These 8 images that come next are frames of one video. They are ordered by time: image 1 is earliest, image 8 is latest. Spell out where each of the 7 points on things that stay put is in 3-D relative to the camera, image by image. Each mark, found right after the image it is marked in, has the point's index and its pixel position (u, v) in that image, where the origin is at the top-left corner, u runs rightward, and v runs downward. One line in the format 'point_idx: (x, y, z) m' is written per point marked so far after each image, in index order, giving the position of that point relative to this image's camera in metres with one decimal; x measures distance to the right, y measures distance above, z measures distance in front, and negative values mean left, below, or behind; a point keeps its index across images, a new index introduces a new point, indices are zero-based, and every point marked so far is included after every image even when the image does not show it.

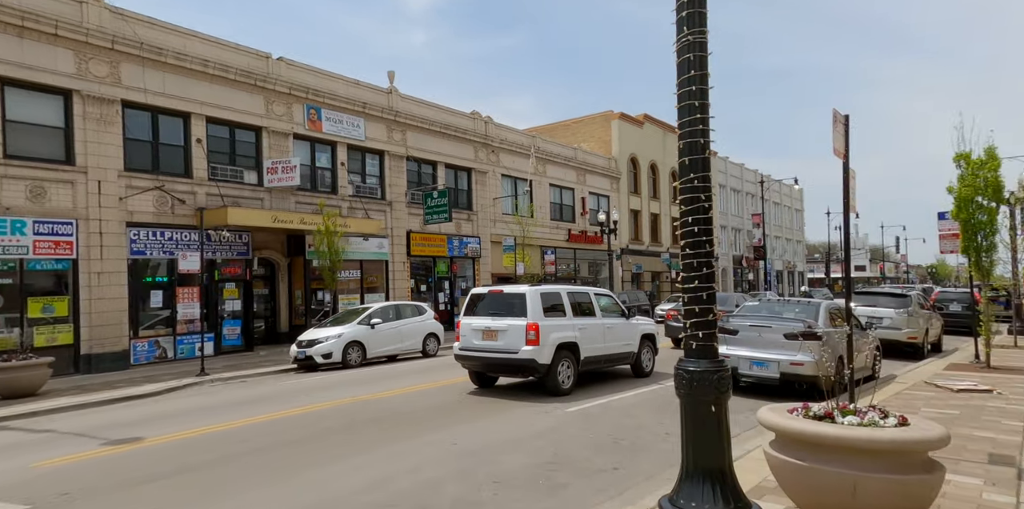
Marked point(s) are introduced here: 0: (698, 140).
0: (+1.1, +0.7, +3.2) m
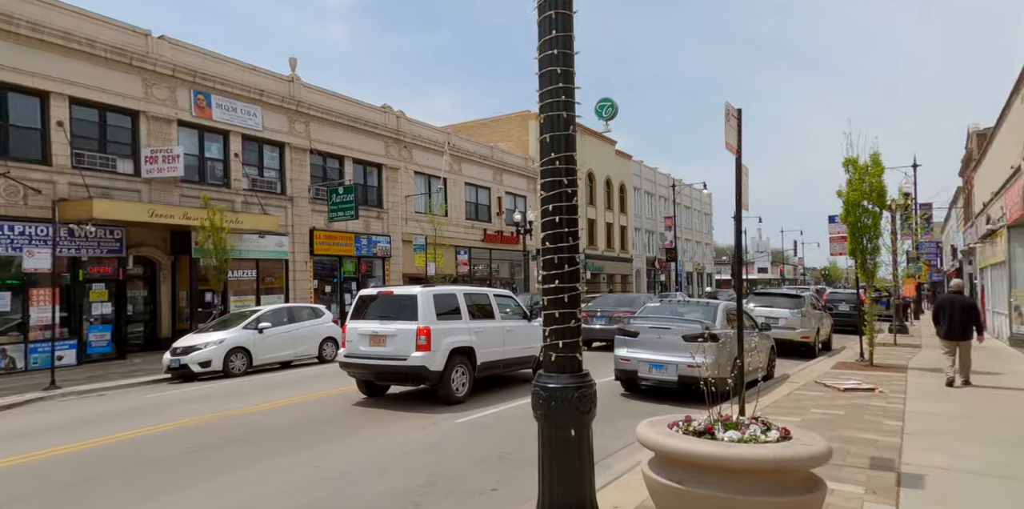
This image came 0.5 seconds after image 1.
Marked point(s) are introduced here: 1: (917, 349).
0: (+0.2, +0.7, +2.7) m
1: (+12.9, -2.9, +16.6) m
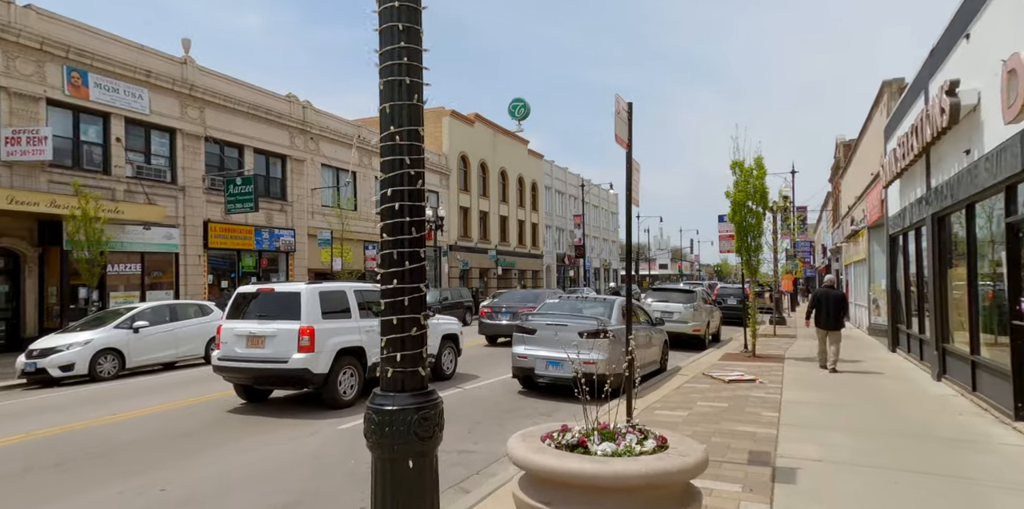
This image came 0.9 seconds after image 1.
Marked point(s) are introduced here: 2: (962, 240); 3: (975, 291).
0: (-0.5, +0.8, +2.2) m
1: (+9.7, -2.9, +18.0) m
2: (+7.5, +0.1, +8.7) m
3: (+7.4, -0.6, +8.3) m
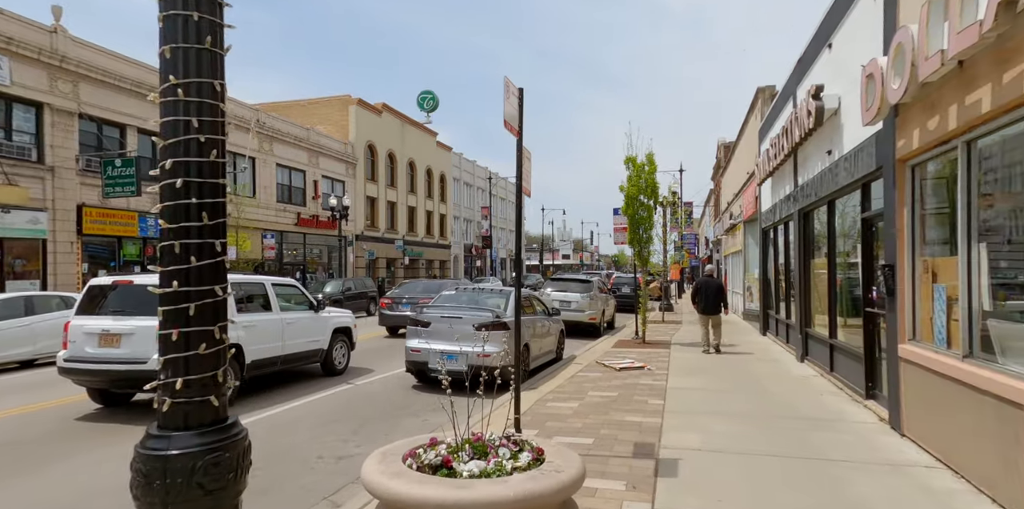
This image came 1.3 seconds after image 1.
0: (-1.0, +0.8, +1.7) m
1: (+6.2, -2.5, +19.1) m
2: (+5.6, +0.2, +9.4) m
3: (+5.6, -0.5, +9.1) m
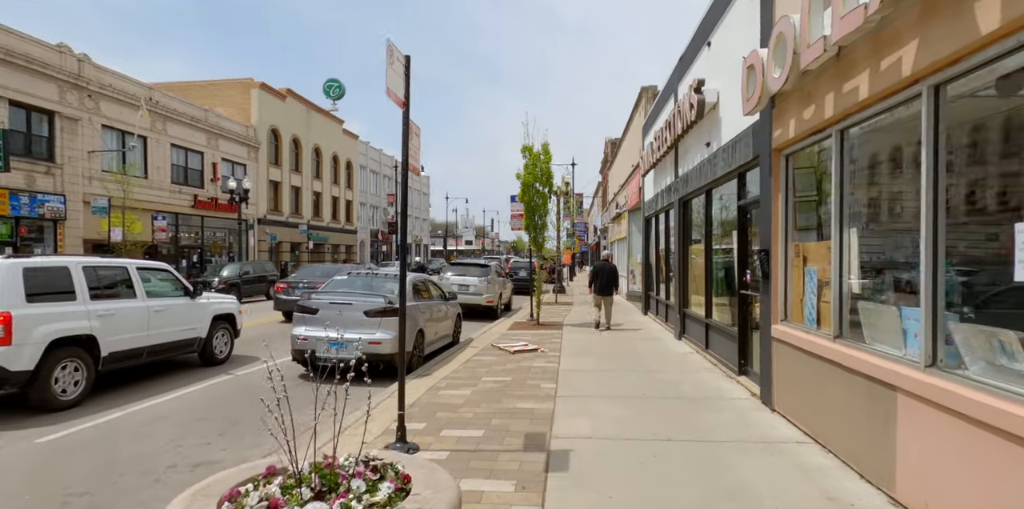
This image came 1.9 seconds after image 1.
0: (-1.4, +0.8, +0.9) m
1: (+2.2, -1.9, +19.5) m
2: (+3.6, +0.5, +9.9) m
3: (+3.7, -0.2, +9.6) m
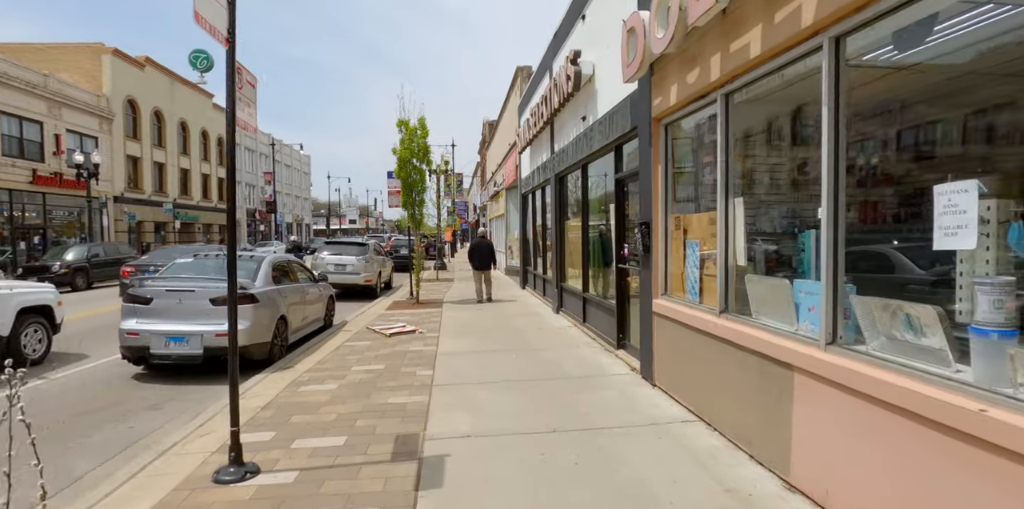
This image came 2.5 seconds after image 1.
0: (-1.5, +0.9, -0.1) m
1: (-2.2, -1.1, +18.9) m
2: (+1.3, +1.0, +9.7) m
3: (+1.4, +0.3, +9.4) m
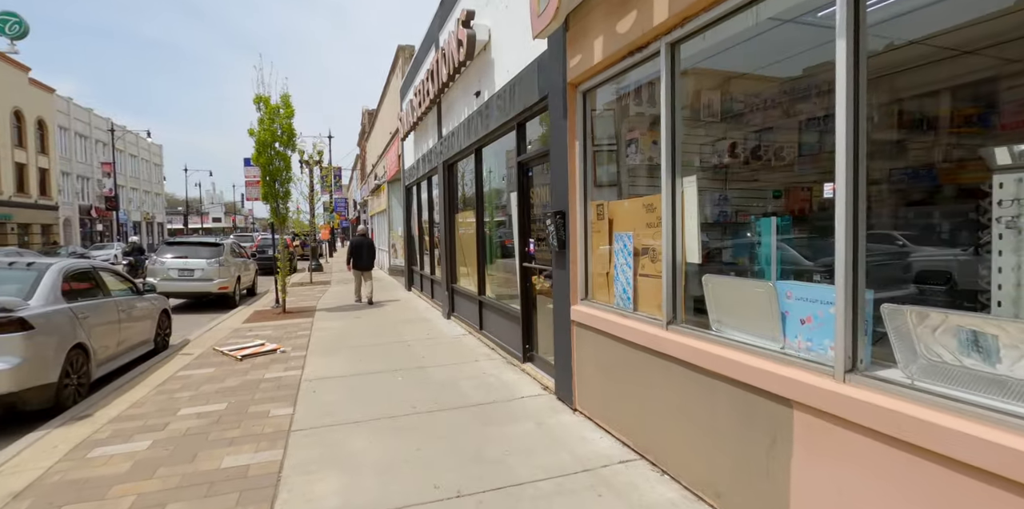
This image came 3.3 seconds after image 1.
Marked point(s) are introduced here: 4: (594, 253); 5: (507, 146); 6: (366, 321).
0: (-1.2, +0.8, -1.6) m
1: (-6.0, -1.1, +16.8) m
2: (-0.6, +1.1, +8.5) m
3: (-0.4, +0.3, +8.3) m
4: (+0.7, 0.0, +4.5) m
5: (0.0, +1.4, +6.8) m
6: (-2.8, -1.4, +9.9) m
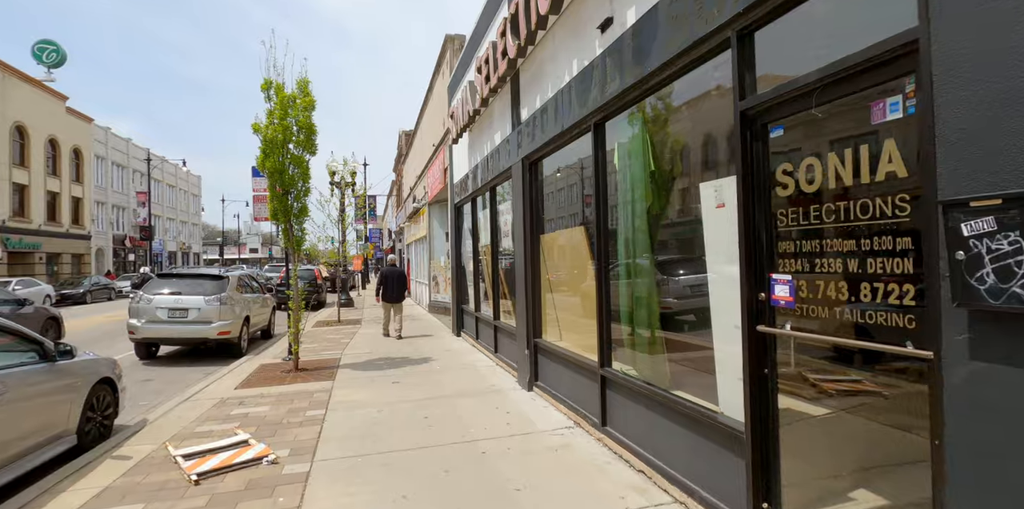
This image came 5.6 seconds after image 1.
0: (-0.5, +1.0, -4.6) m
1: (-4.2, -2.0, +13.9) m
2: (+0.7, +0.6, +5.5) m
3: (+0.9, -0.1, +5.3) m
4: (+1.8, -0.2, +1.3) m
5: (+1.2, +1.1, +3.8) m
6: (-1.4, -1.9, +6.8) m
